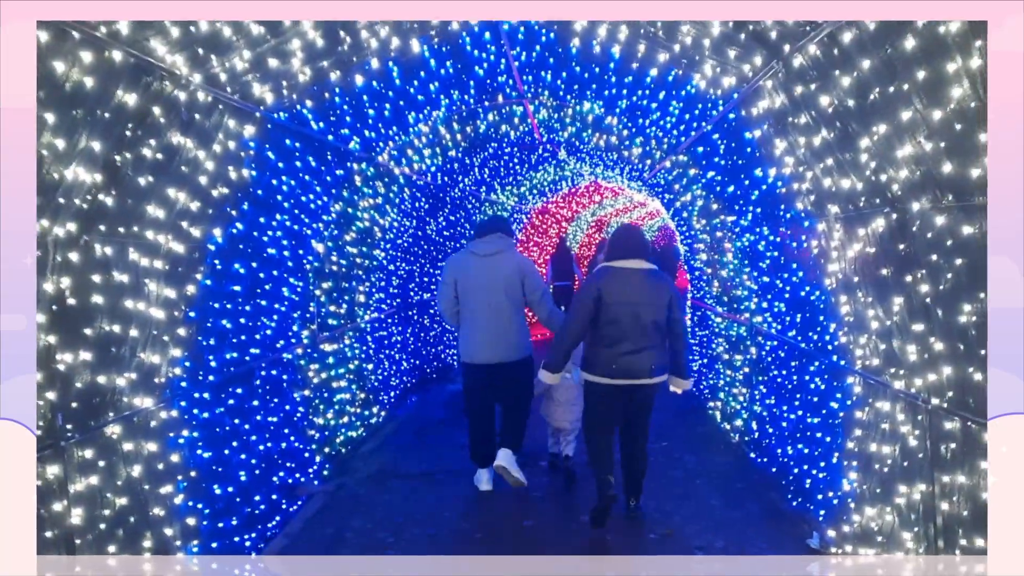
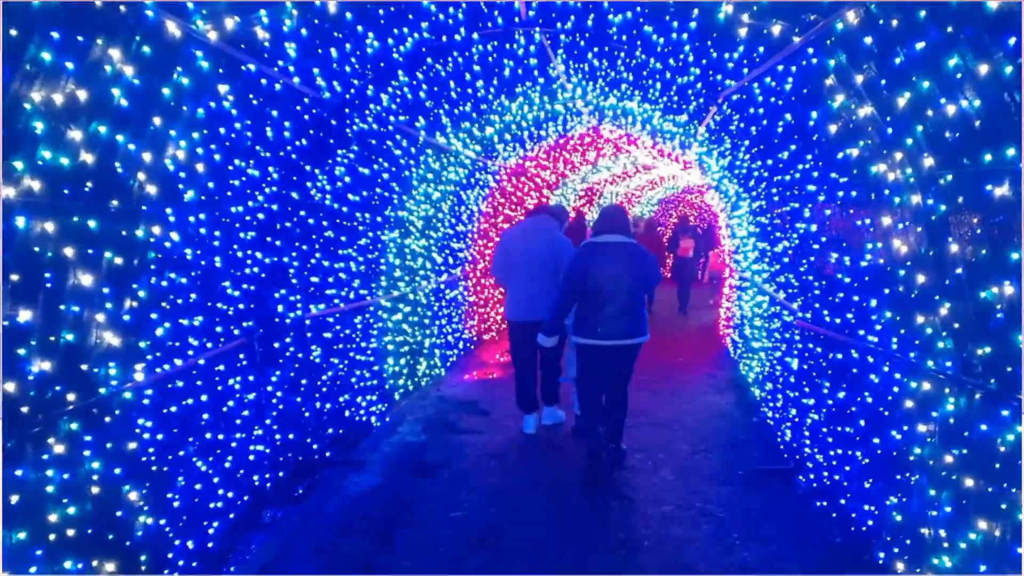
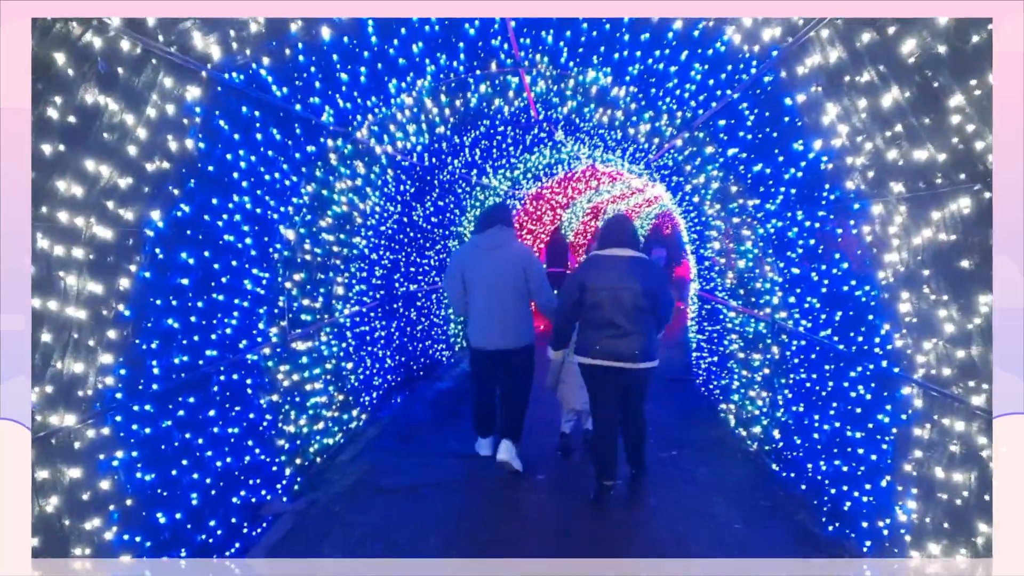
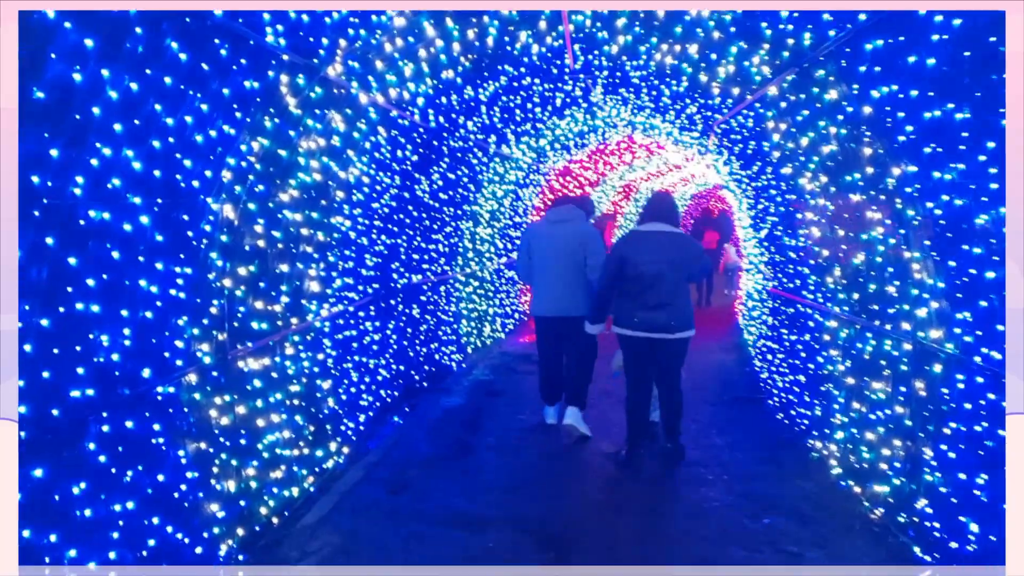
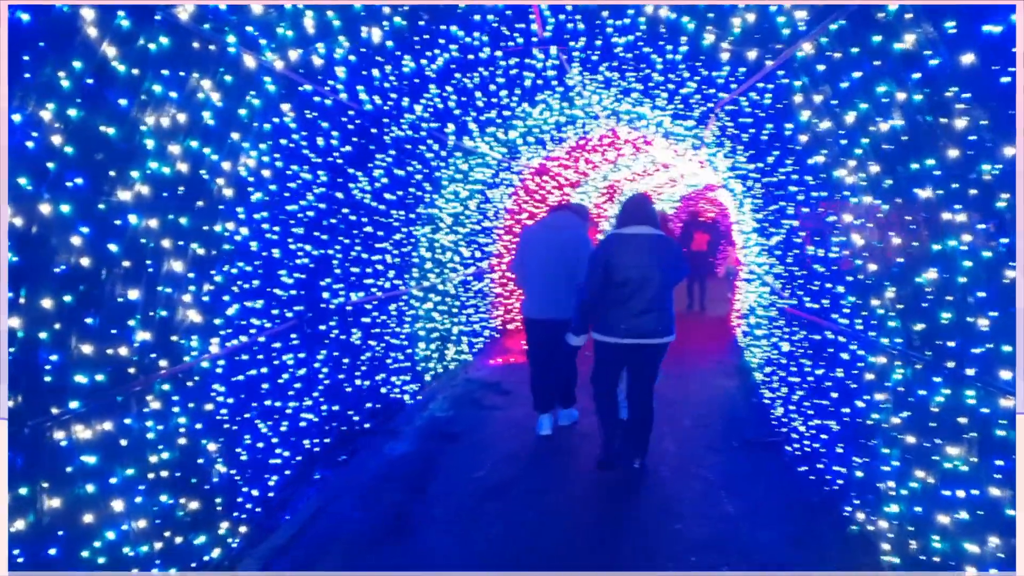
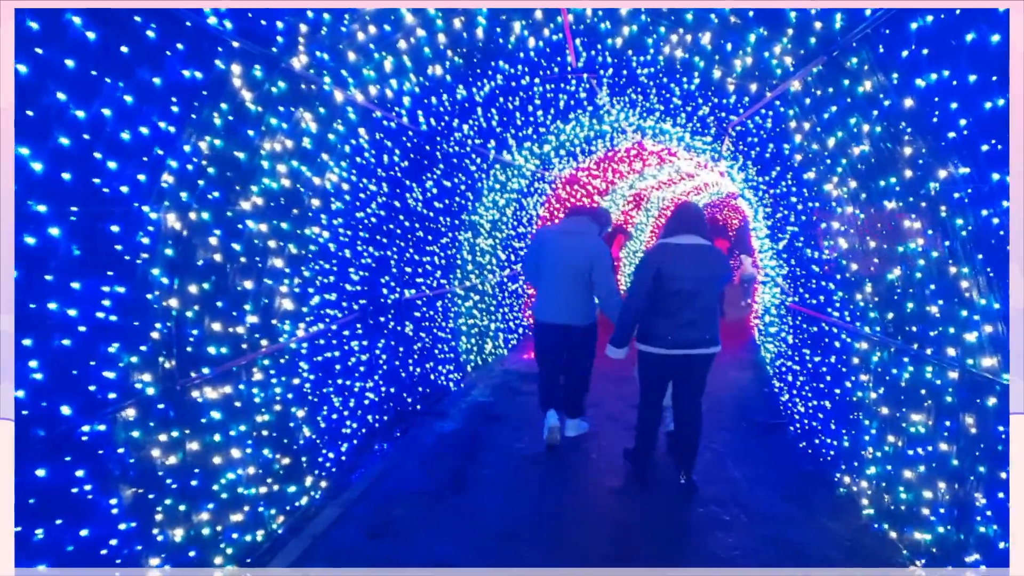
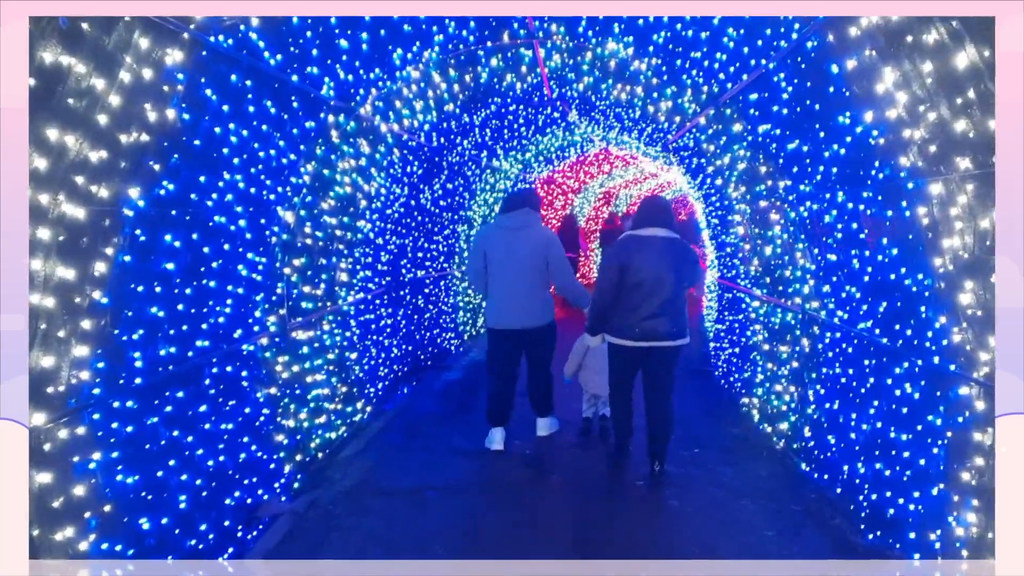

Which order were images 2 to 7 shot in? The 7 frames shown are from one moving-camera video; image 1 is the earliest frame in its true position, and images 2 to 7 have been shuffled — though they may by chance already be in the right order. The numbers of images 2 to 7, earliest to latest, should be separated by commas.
3, 7, 4, 6, 5, 2
